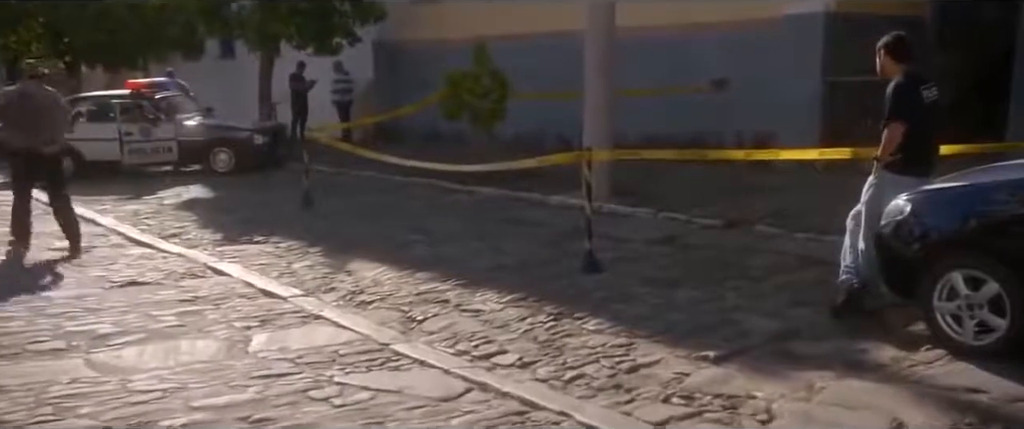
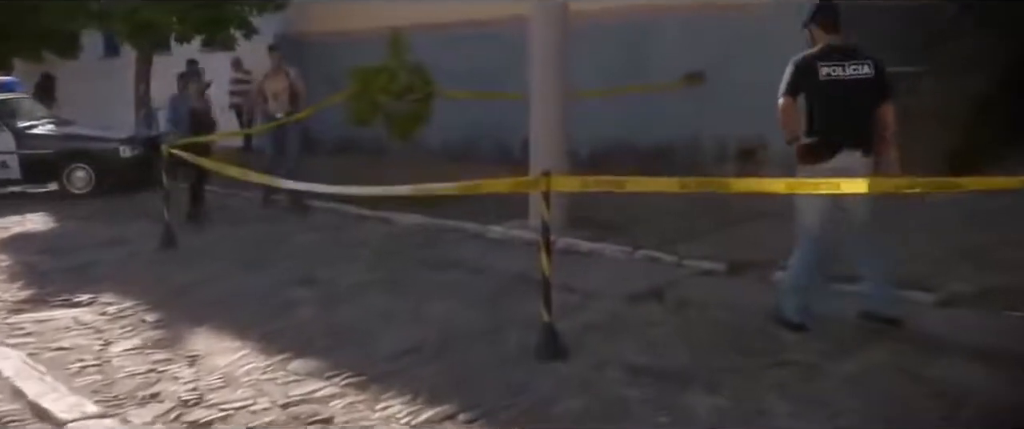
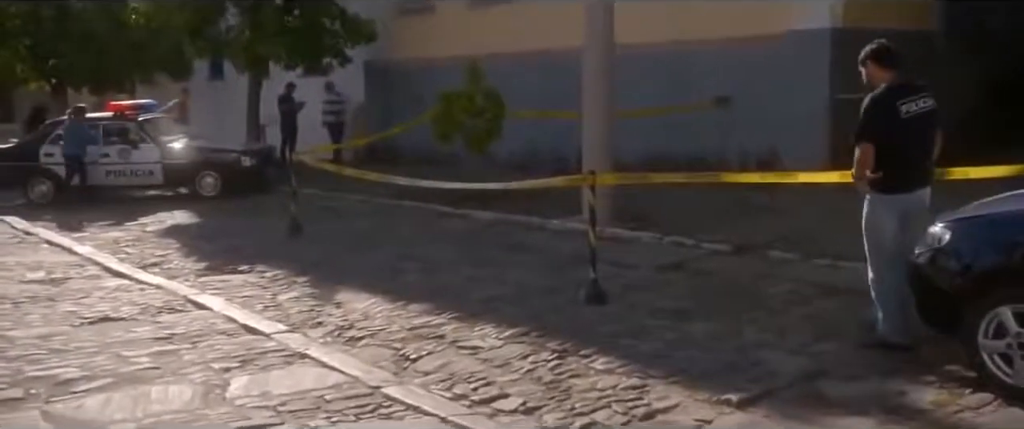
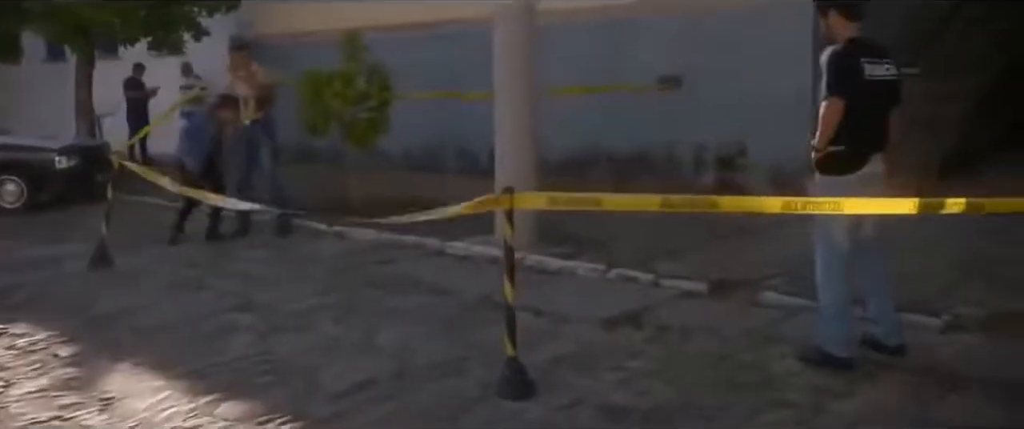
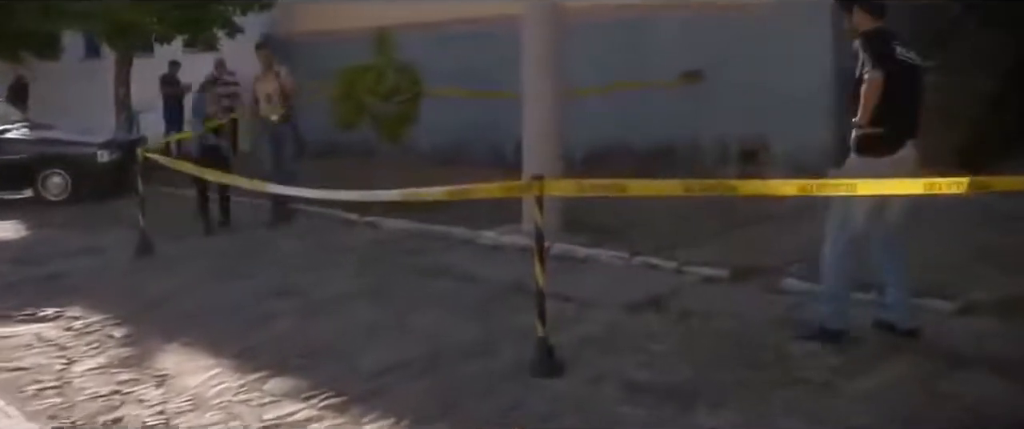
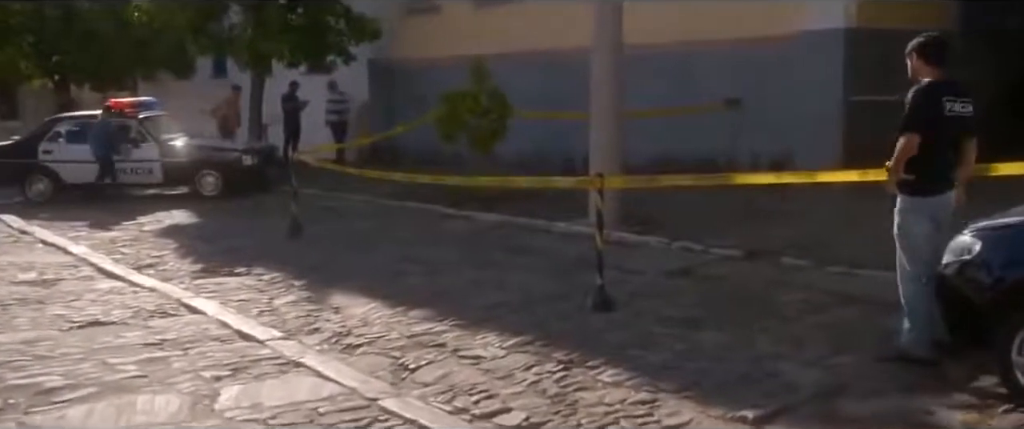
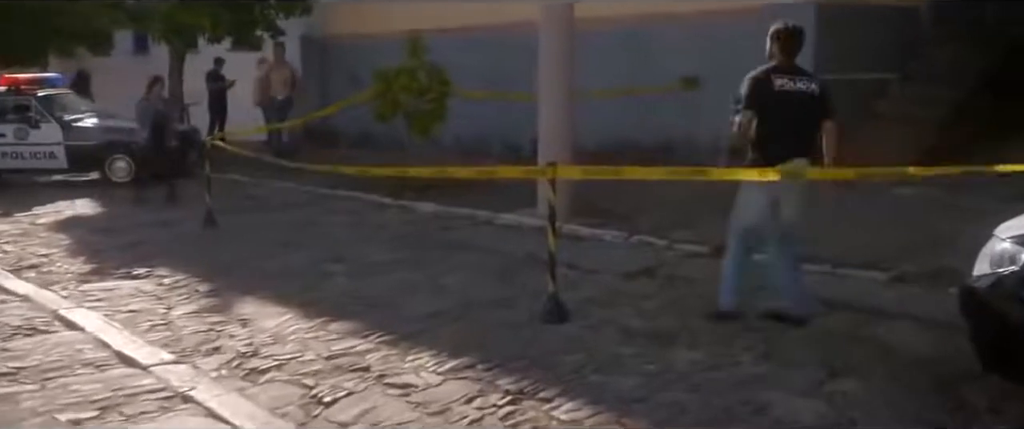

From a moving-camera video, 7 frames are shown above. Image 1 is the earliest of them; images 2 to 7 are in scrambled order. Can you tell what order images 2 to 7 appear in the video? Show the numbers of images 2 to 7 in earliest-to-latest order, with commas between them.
3, 6, 7, 2, 5, 4
